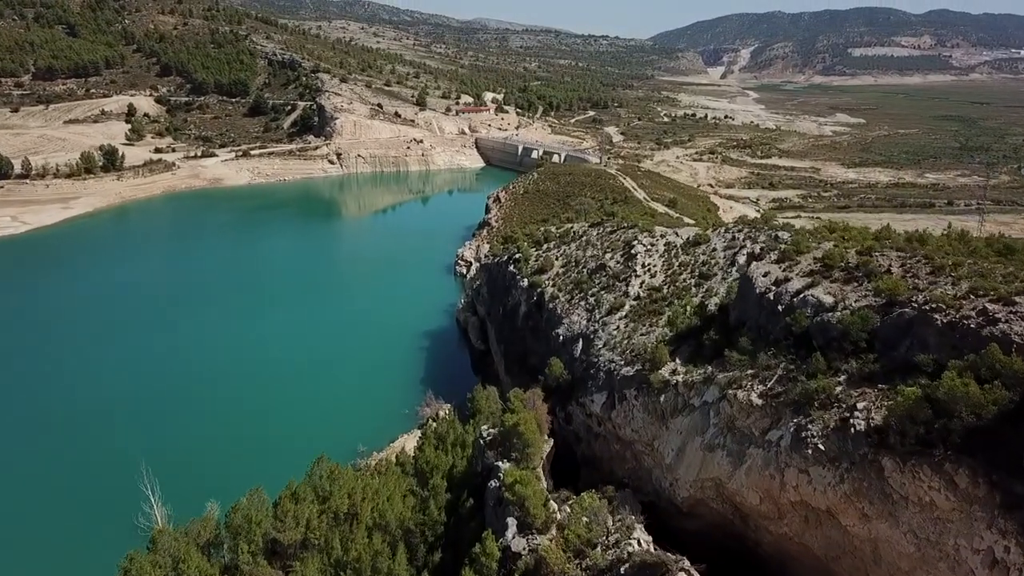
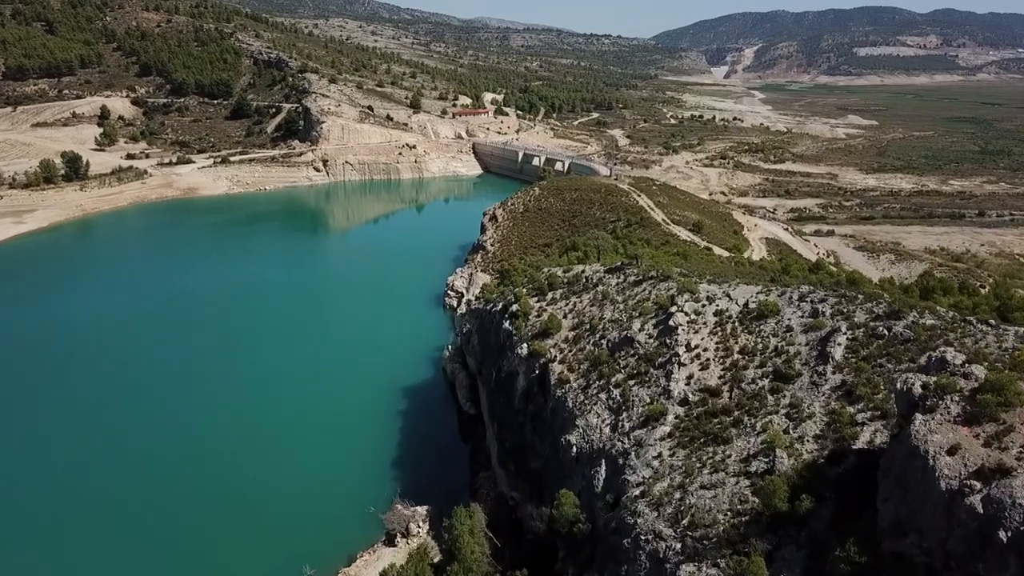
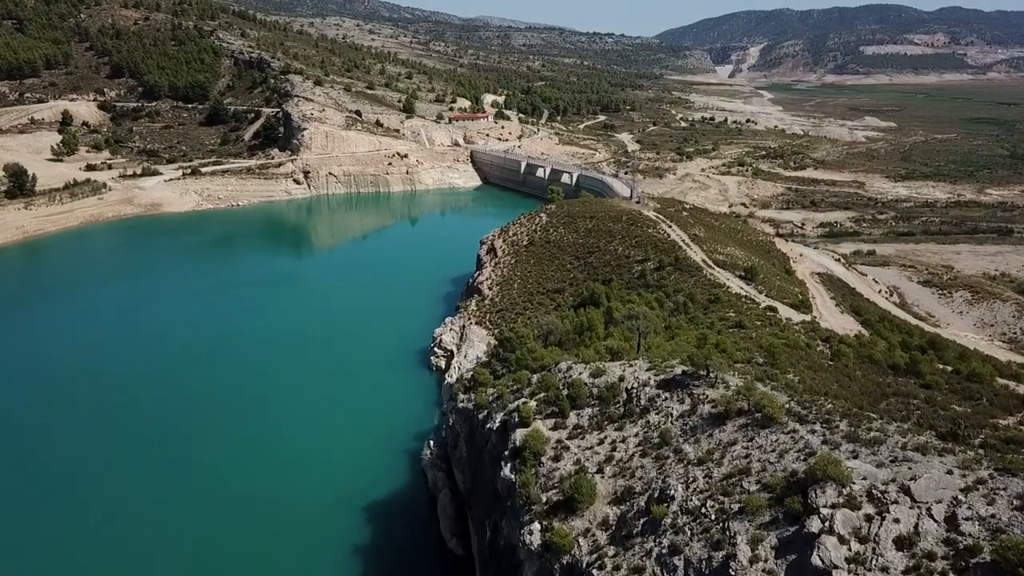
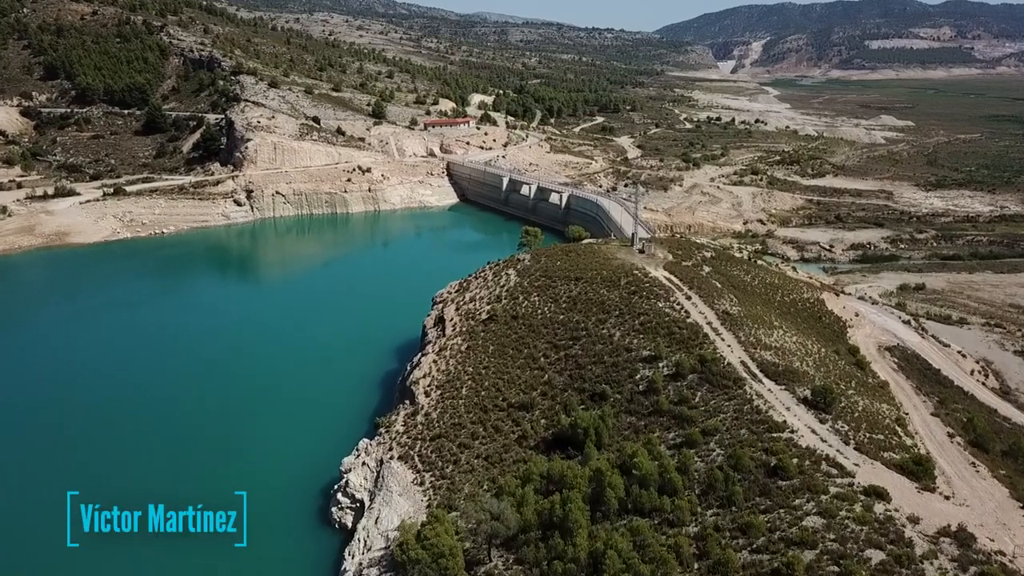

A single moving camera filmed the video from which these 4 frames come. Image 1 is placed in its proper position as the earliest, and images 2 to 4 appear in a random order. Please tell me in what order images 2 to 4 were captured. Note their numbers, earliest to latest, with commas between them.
2, 3, 4
